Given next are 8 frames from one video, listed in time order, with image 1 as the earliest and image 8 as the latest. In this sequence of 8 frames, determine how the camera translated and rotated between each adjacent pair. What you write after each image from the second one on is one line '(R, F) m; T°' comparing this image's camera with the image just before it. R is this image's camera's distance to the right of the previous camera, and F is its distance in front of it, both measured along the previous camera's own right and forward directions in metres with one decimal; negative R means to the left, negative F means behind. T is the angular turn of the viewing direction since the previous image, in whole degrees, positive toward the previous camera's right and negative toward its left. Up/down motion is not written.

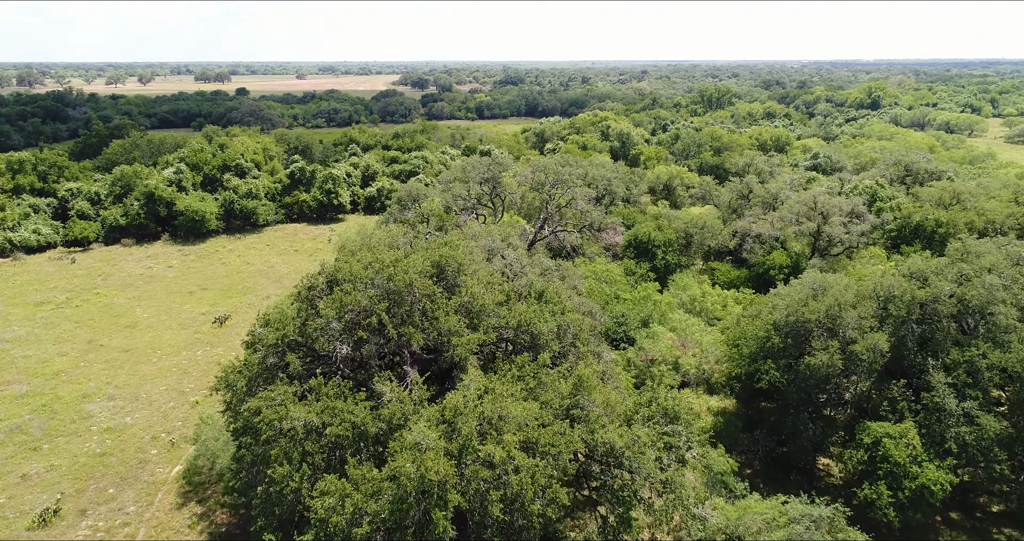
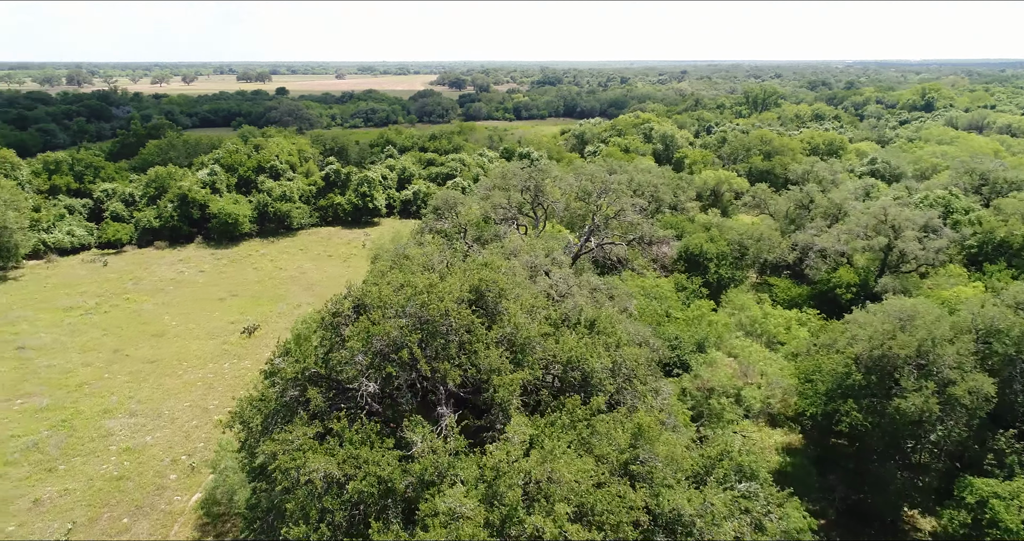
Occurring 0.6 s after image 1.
(-0.3, +1.5) m; -3°
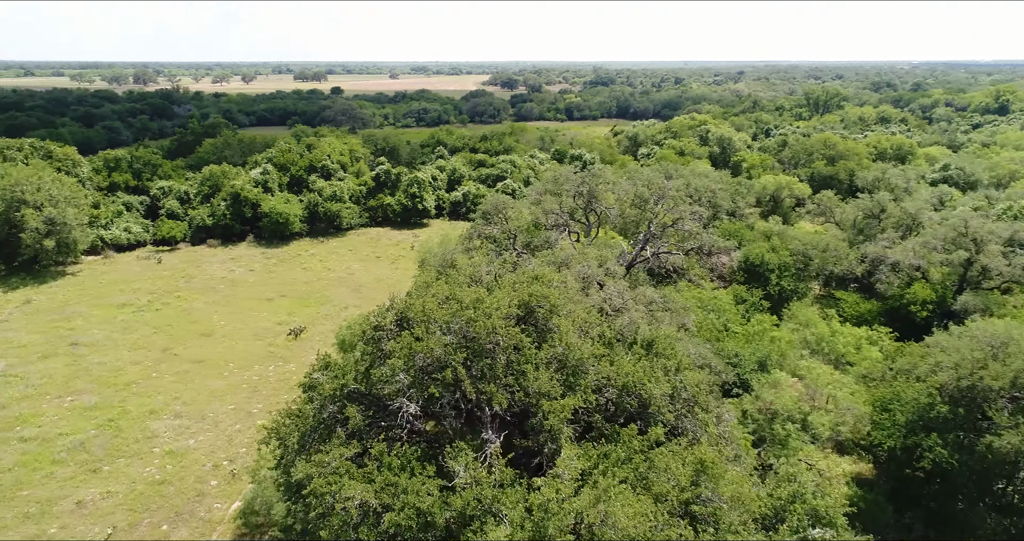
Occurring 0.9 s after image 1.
(-0.1, +0.8) m; -4°
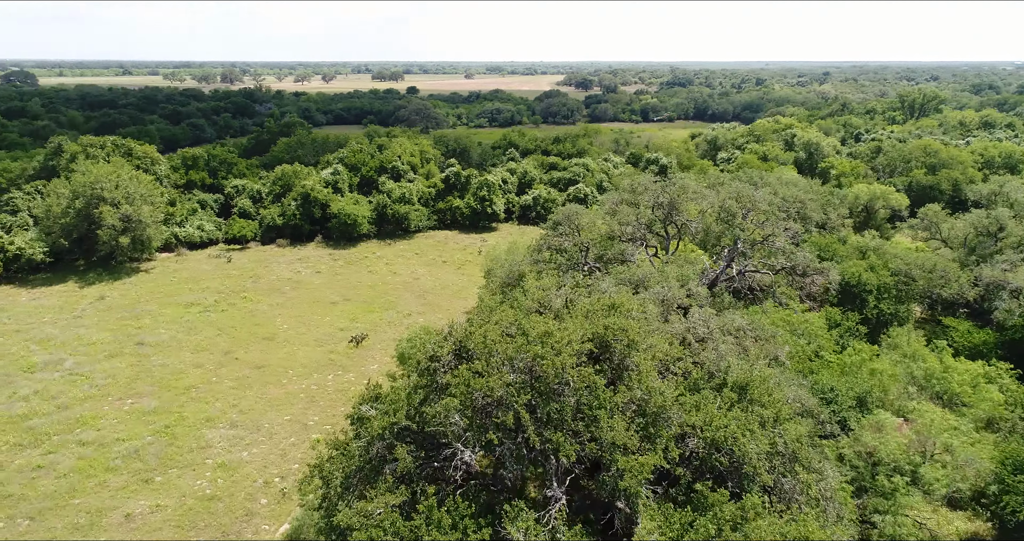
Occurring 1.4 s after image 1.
(-0.1, +1.4) m; -5°
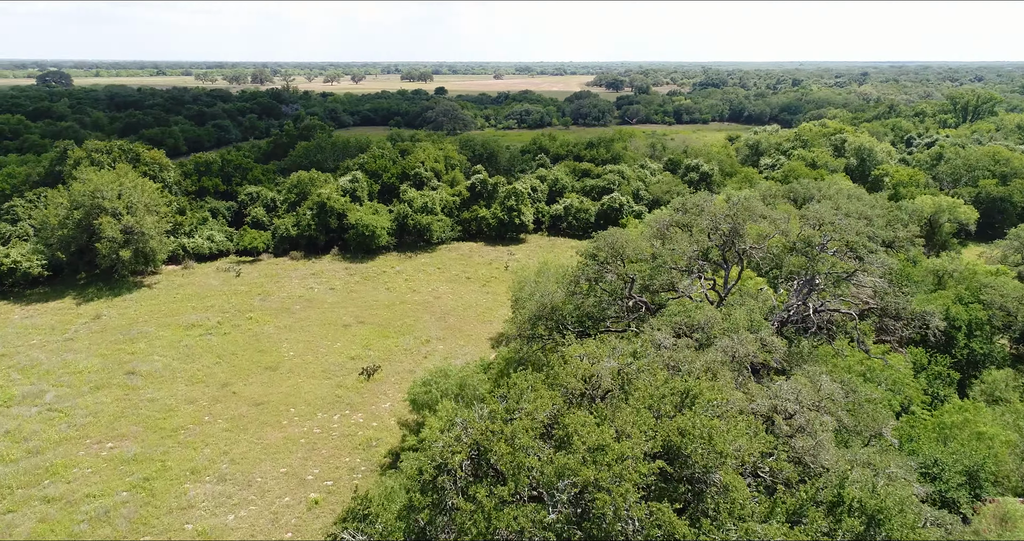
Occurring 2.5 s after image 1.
(-0.1, +2.8) m; -2°
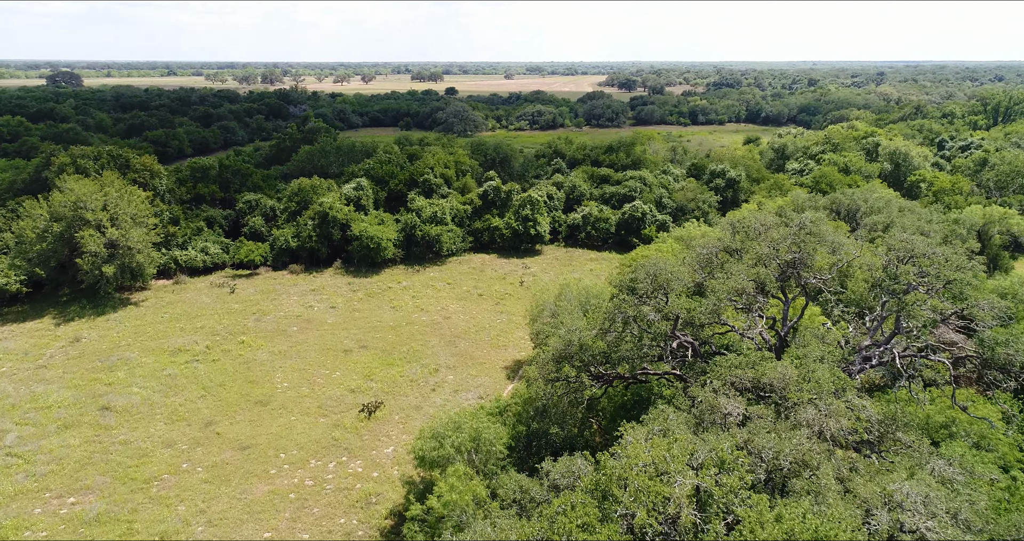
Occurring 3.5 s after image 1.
(-0.3, +2.5) m; -1°
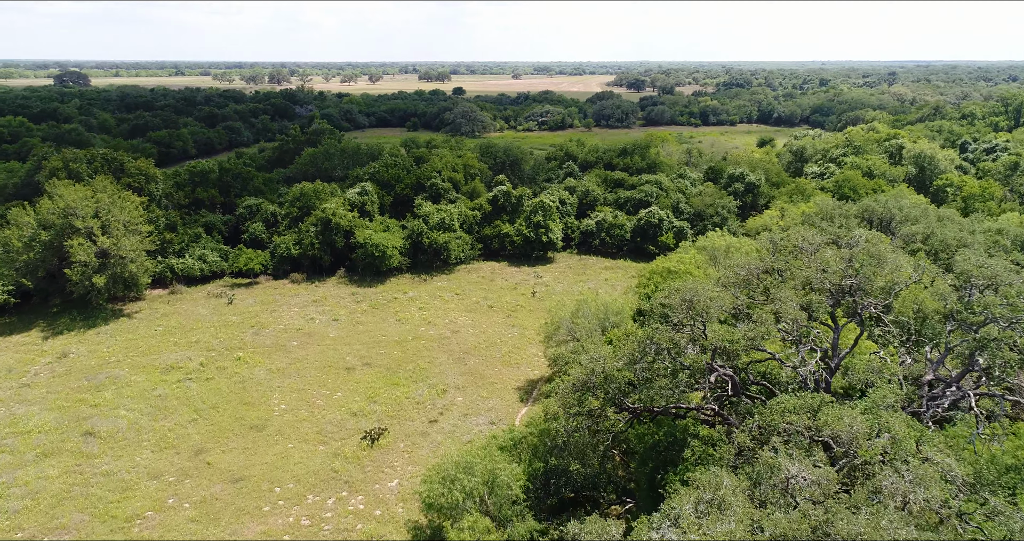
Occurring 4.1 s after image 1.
(-0.2, +1.5) m; -1°
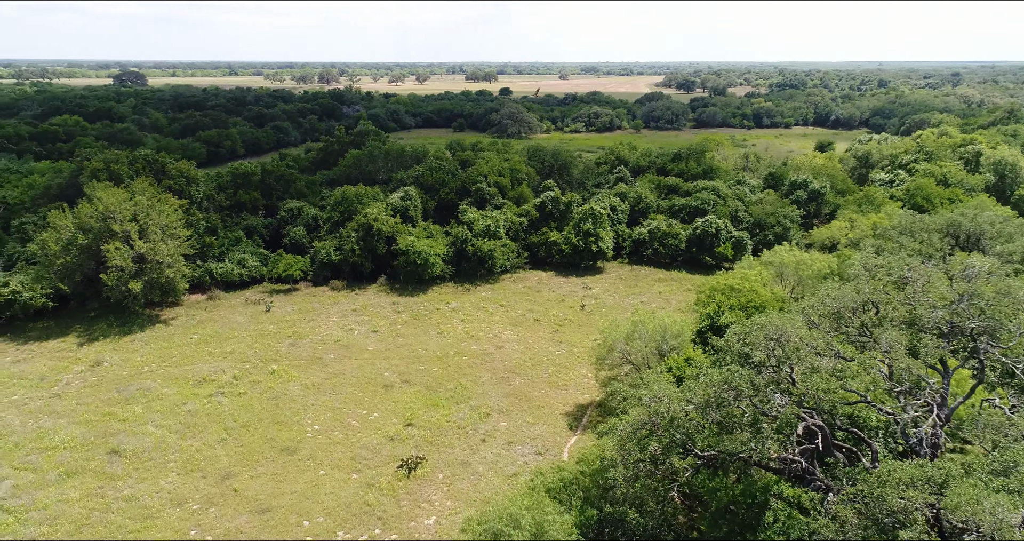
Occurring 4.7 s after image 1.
(-0.2, +1.5) m; -3°
